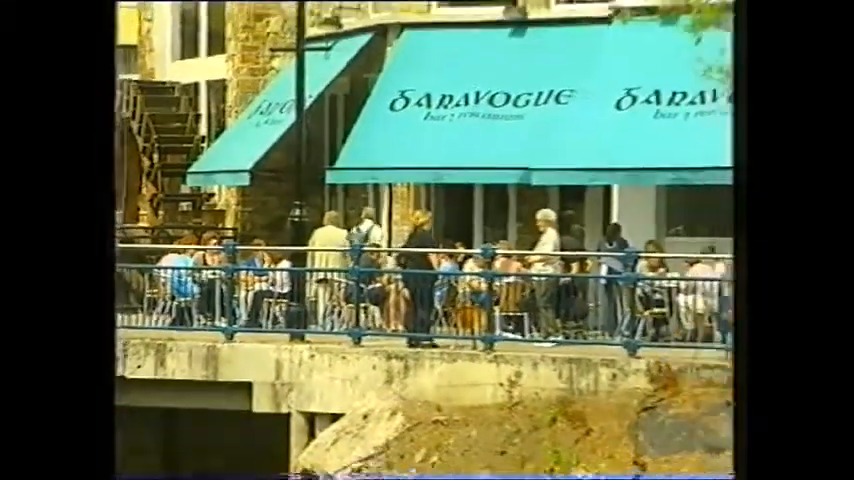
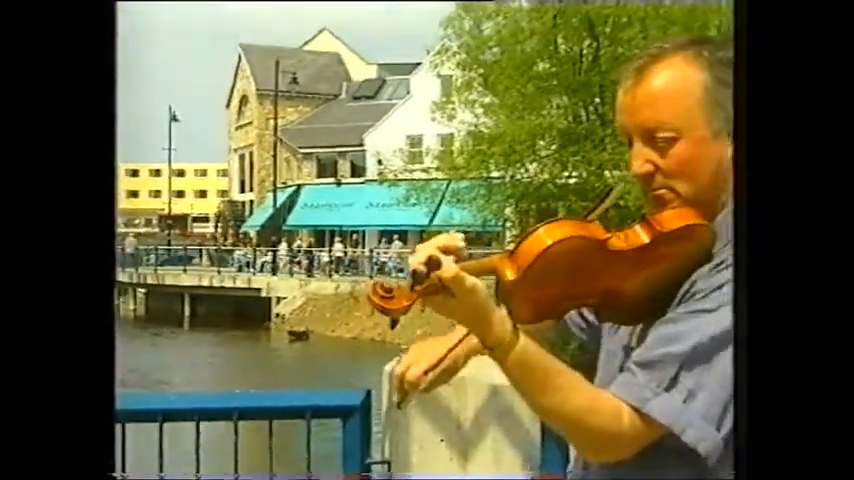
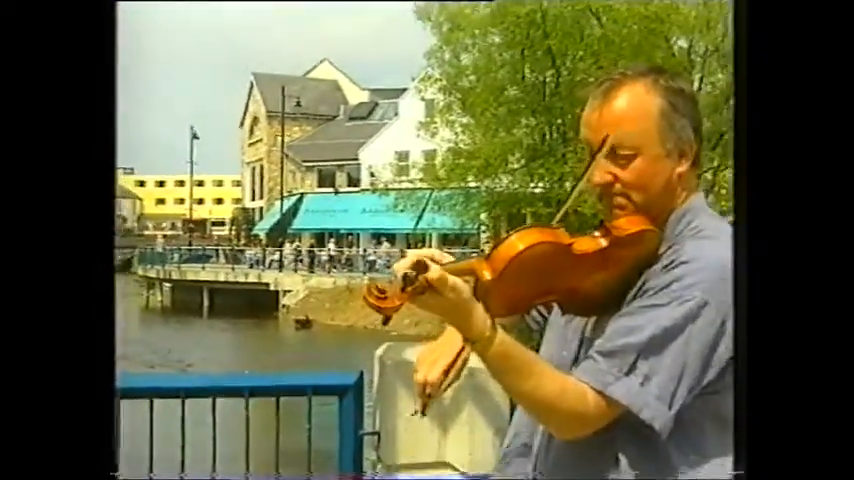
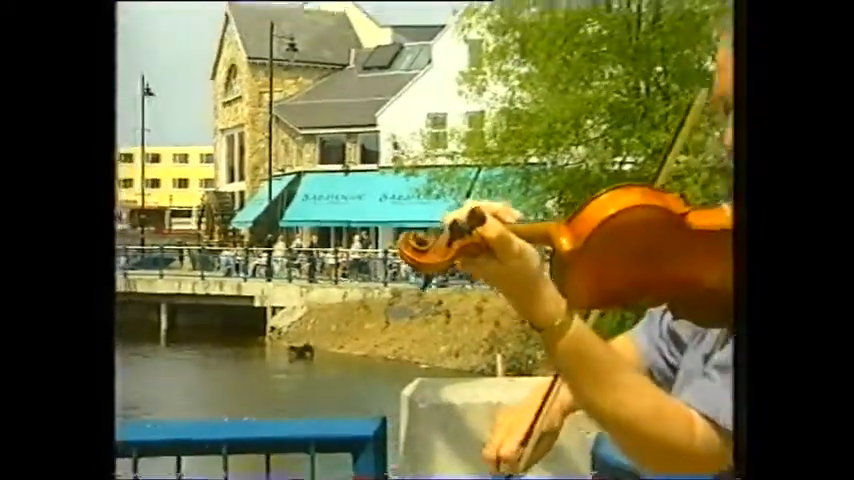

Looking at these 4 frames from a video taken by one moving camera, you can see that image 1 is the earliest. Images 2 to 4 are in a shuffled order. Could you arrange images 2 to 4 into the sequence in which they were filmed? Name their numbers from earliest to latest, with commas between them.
4, 2, 3
